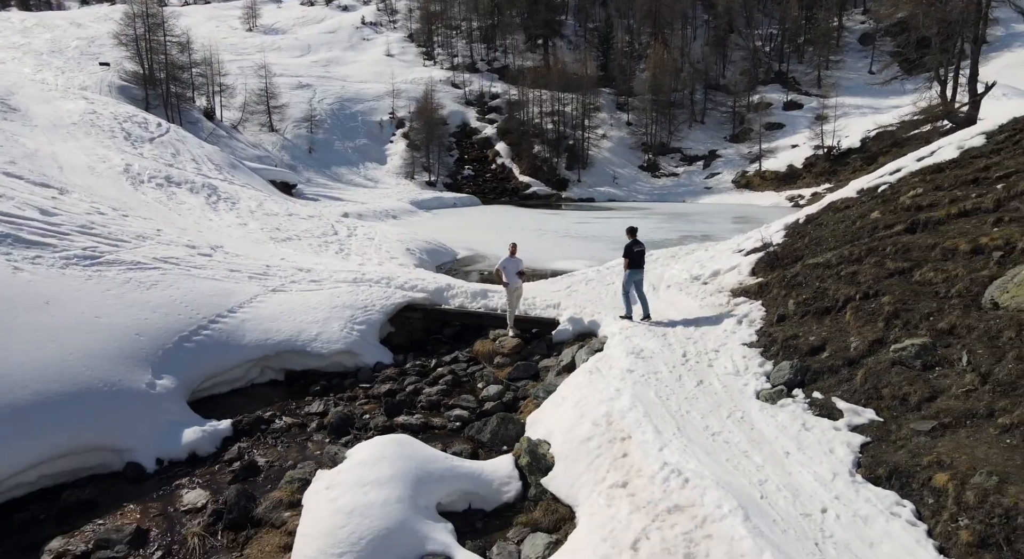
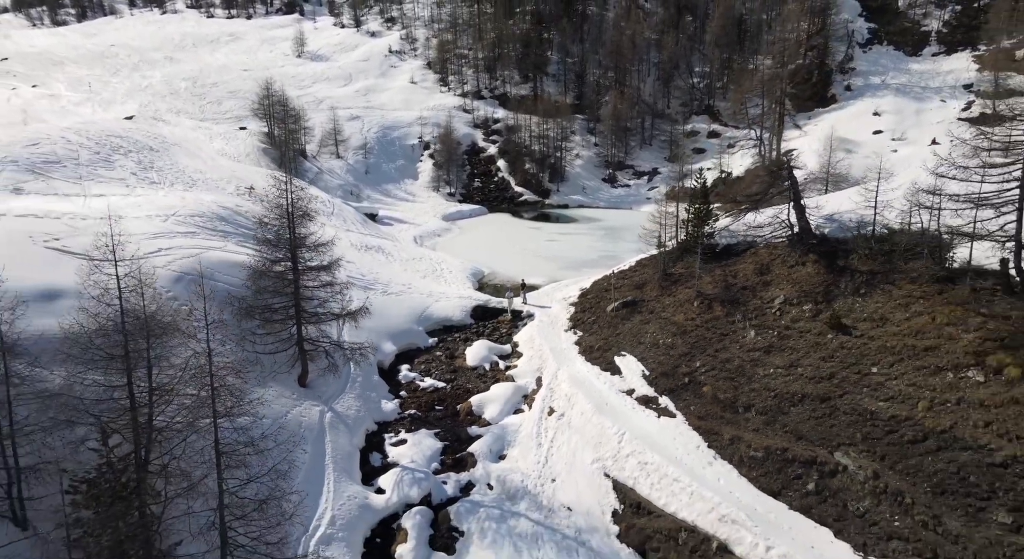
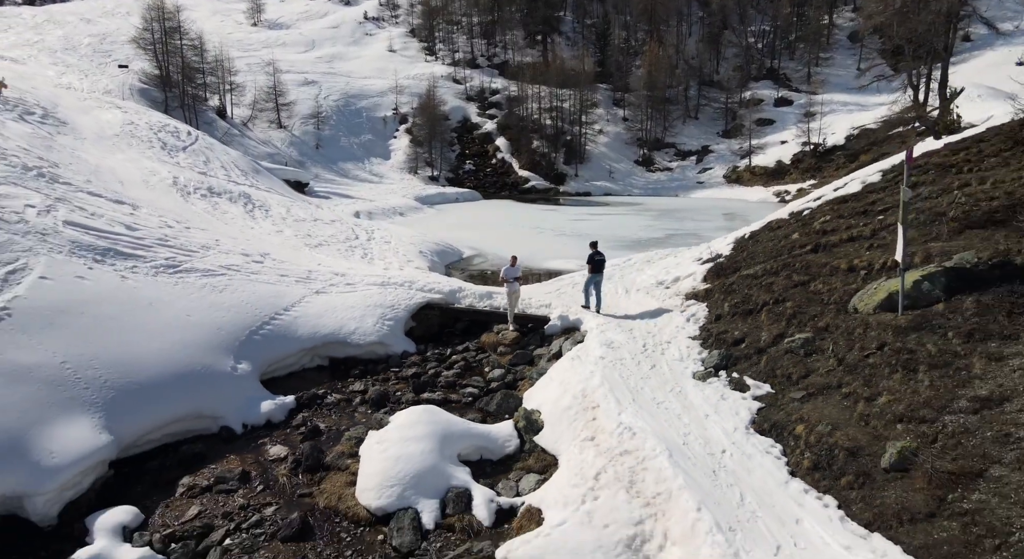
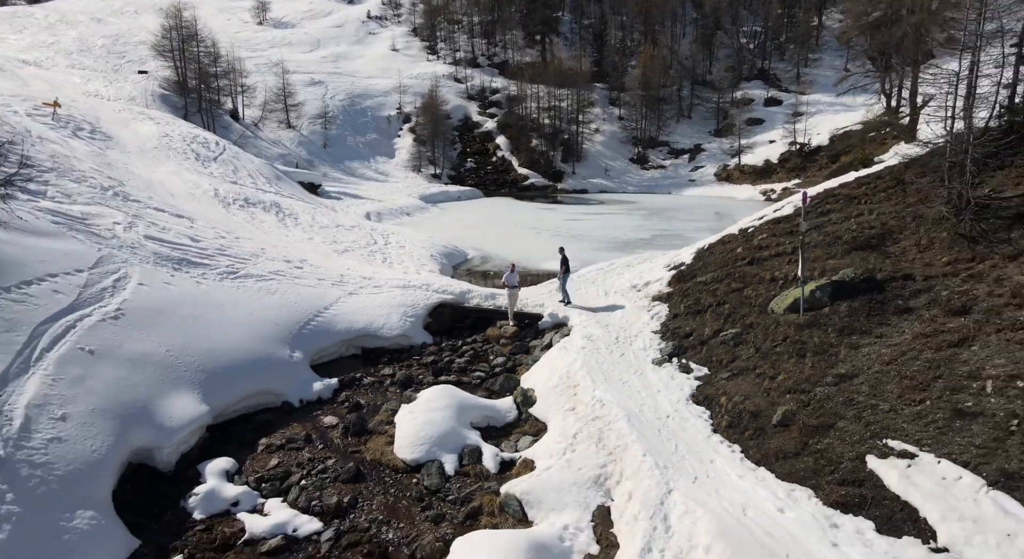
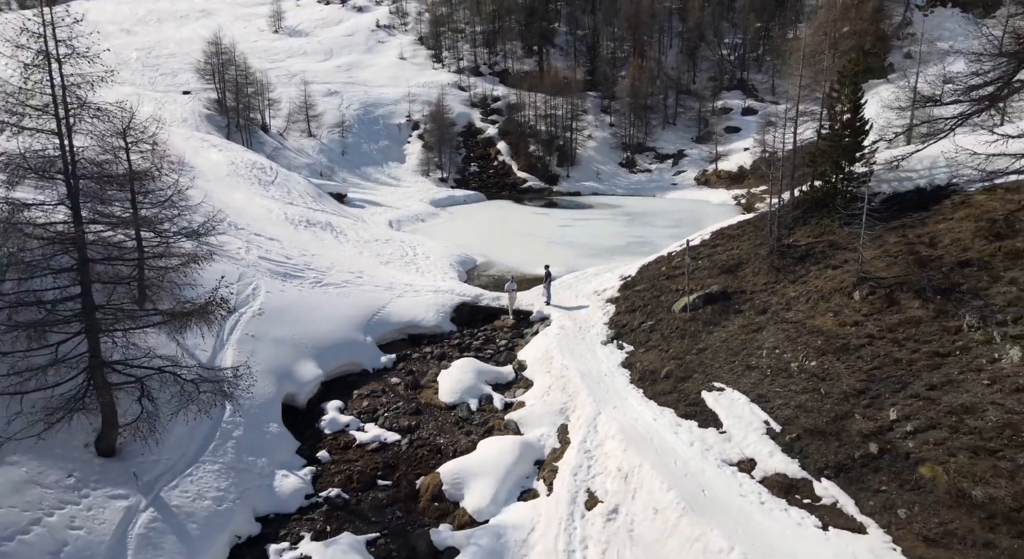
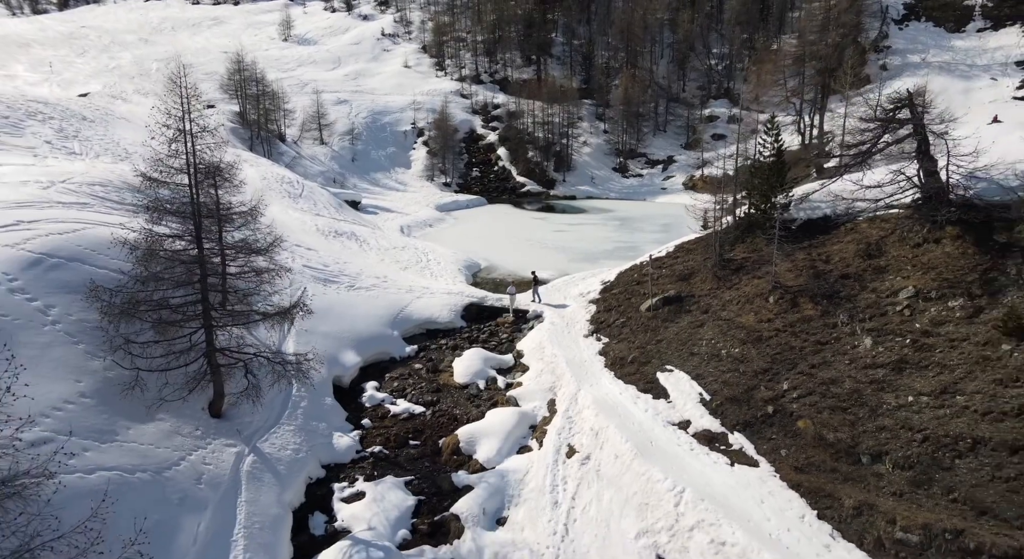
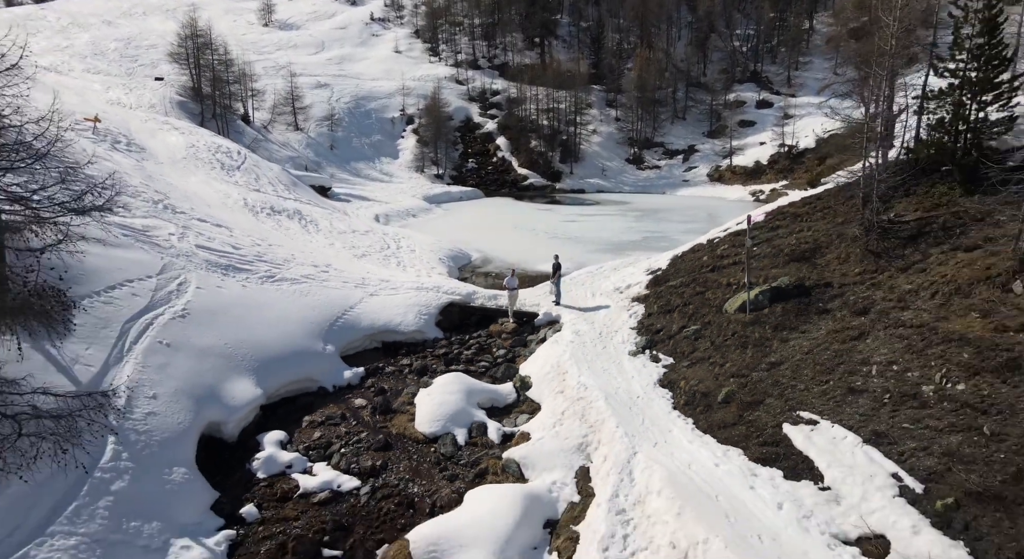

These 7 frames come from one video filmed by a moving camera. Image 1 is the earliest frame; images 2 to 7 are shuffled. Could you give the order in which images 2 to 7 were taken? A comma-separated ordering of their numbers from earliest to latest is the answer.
3, 4, 7, 5, 6, 2
